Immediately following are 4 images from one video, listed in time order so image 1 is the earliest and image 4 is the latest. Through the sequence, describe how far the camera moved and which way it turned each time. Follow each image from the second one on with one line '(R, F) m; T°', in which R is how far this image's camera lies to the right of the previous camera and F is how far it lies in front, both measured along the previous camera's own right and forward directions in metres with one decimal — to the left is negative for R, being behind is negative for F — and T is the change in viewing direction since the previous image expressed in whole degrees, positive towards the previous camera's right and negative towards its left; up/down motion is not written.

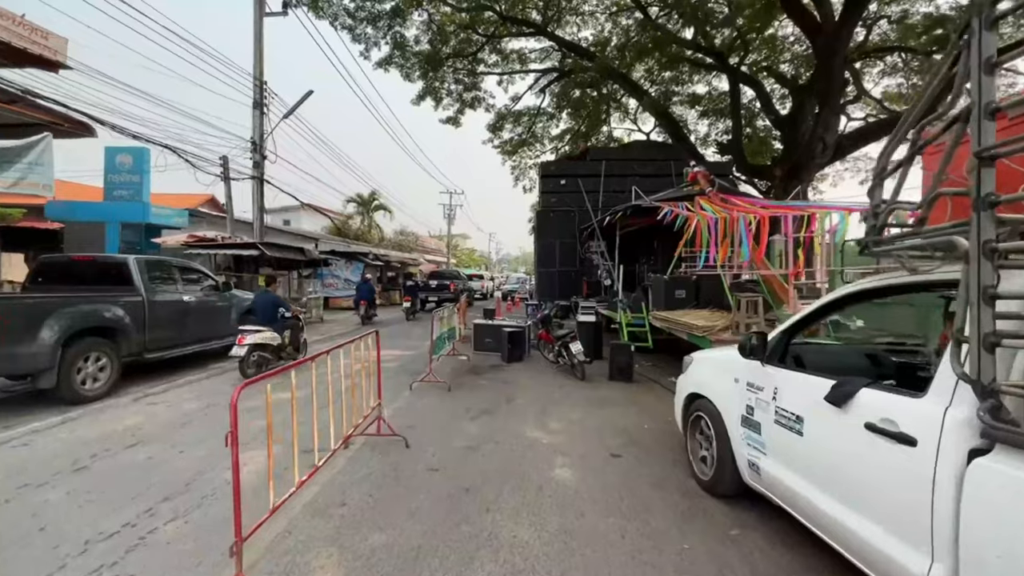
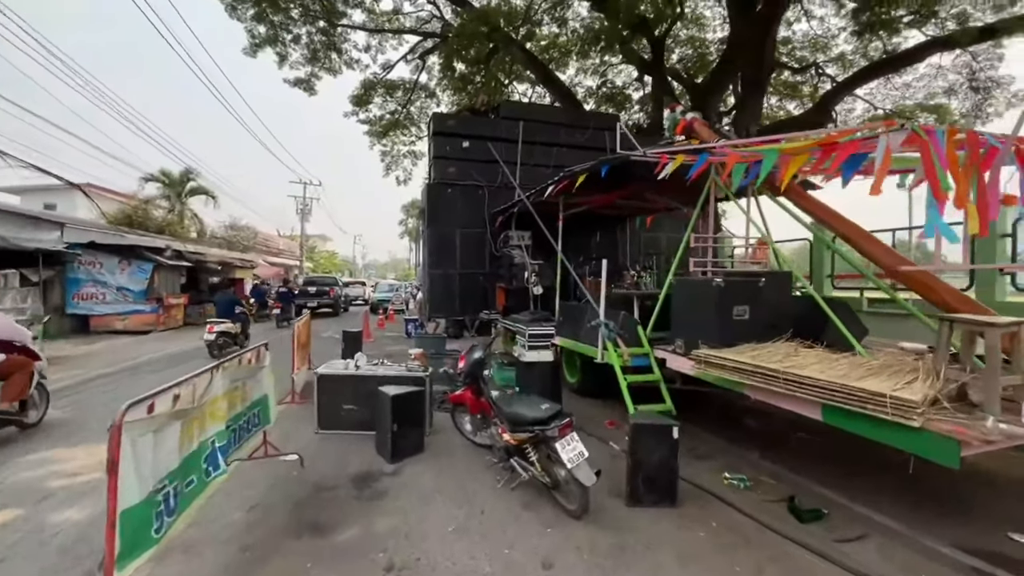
(-0.2, +4.8) m; +17°
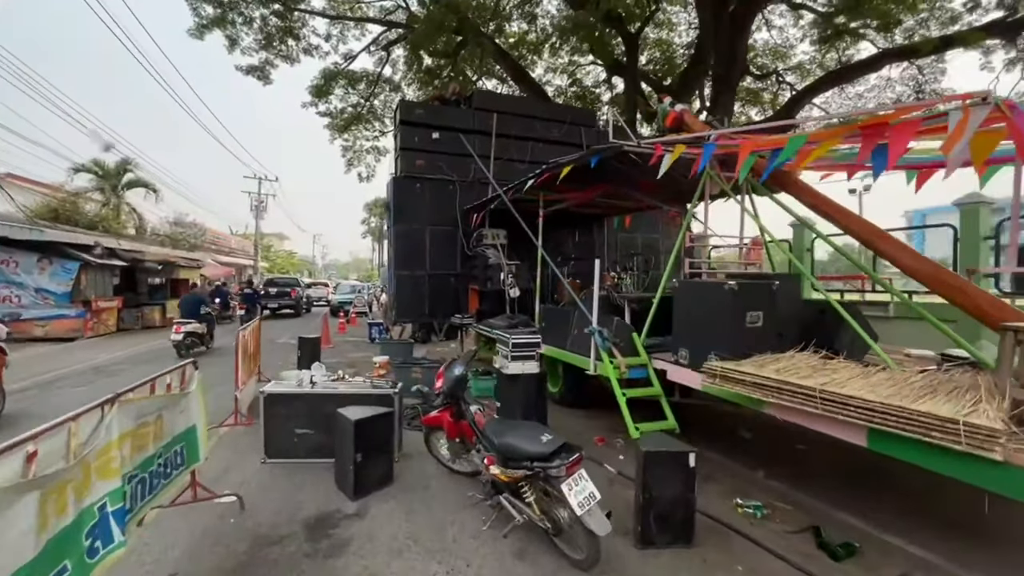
(-0.2, +0.6) m; +5°
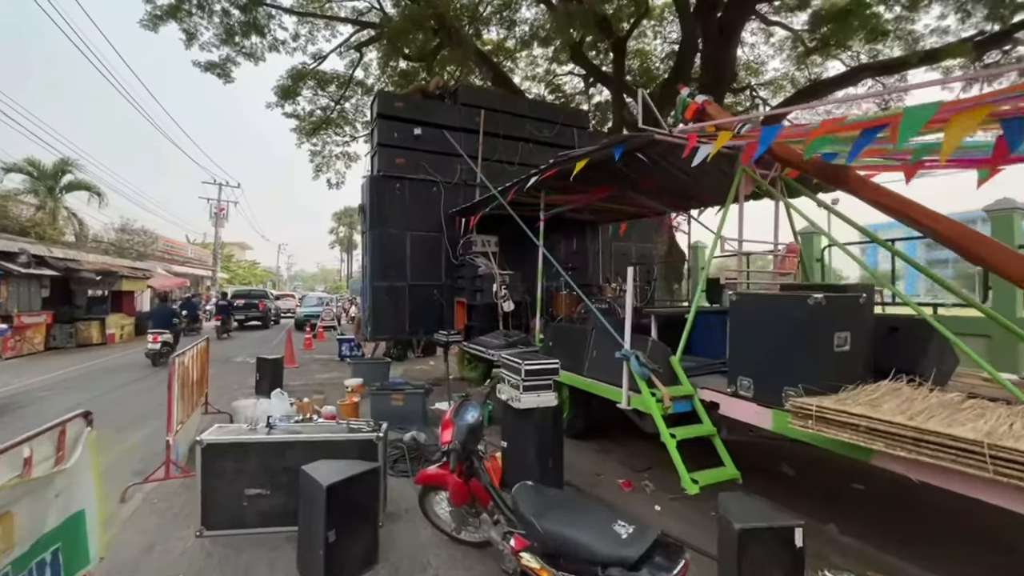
(-0.4, +0.9) m; +4°
